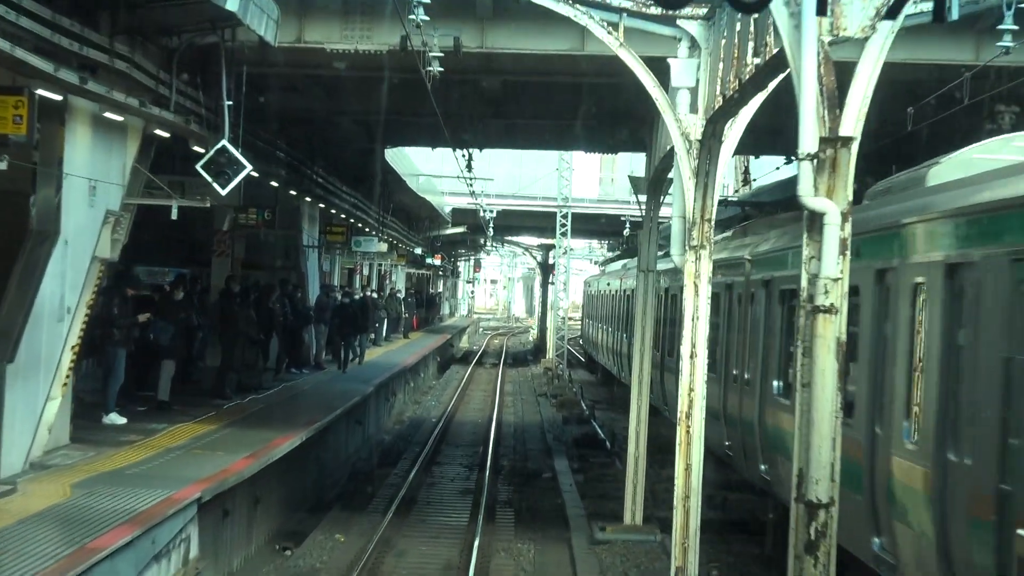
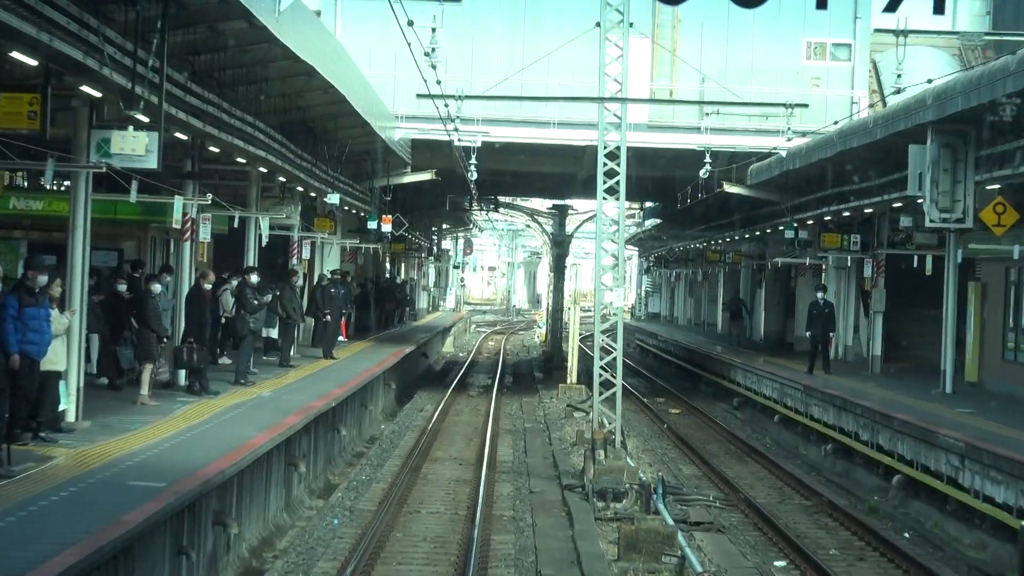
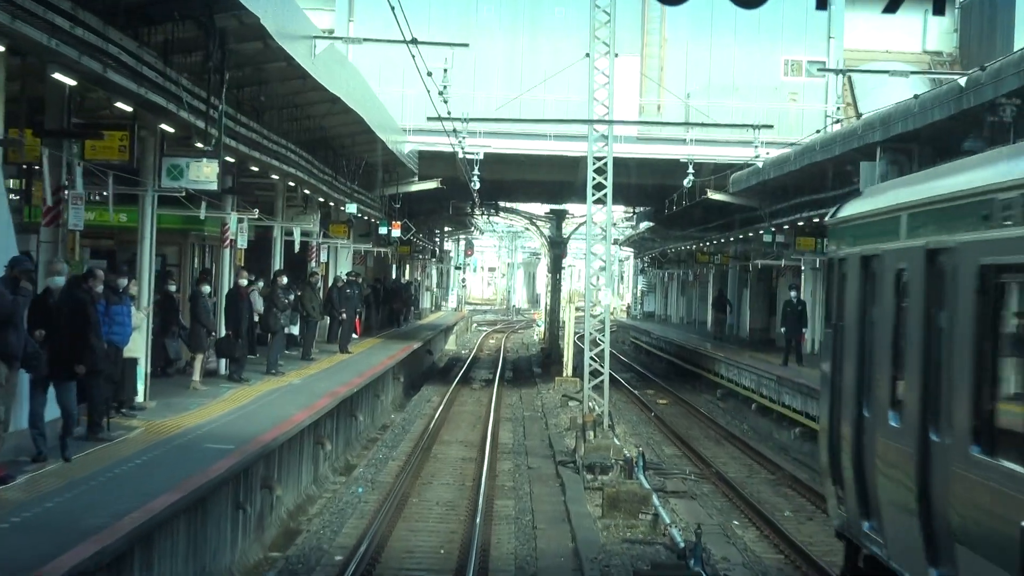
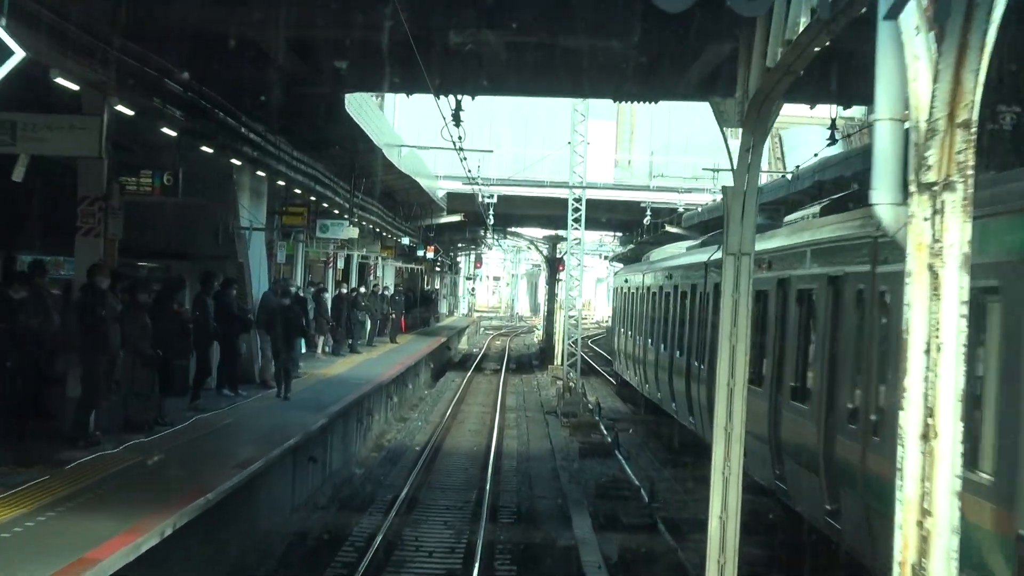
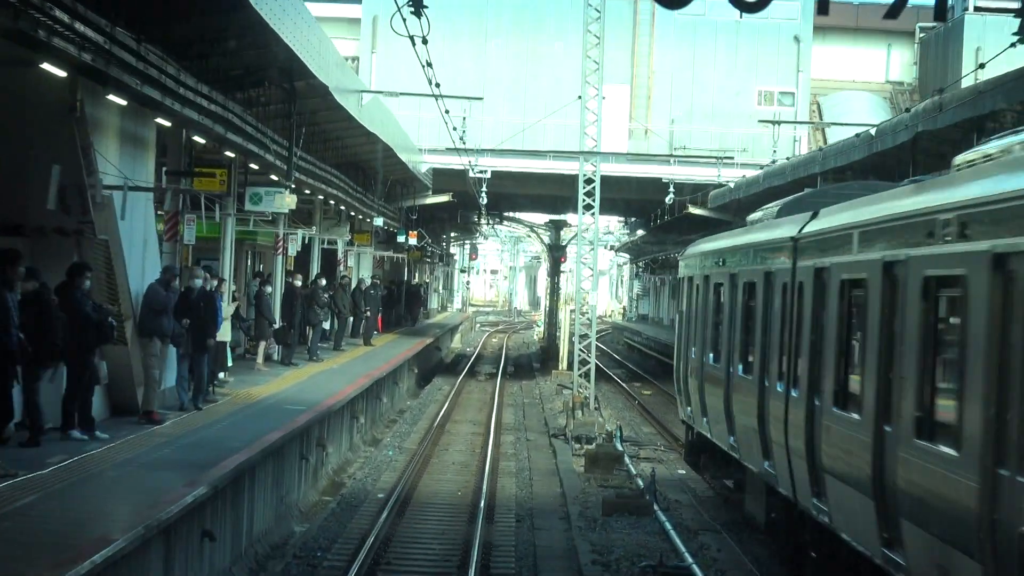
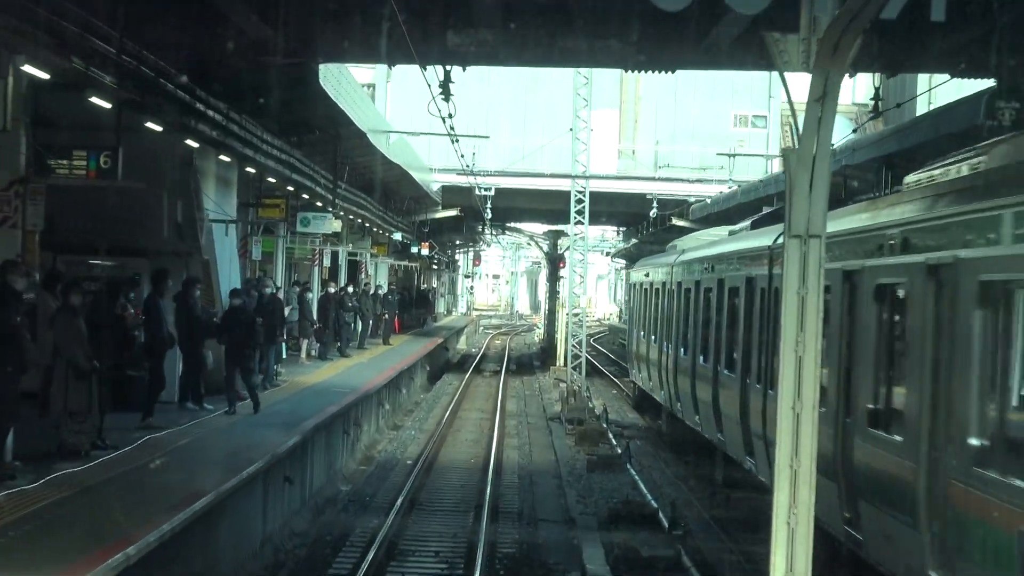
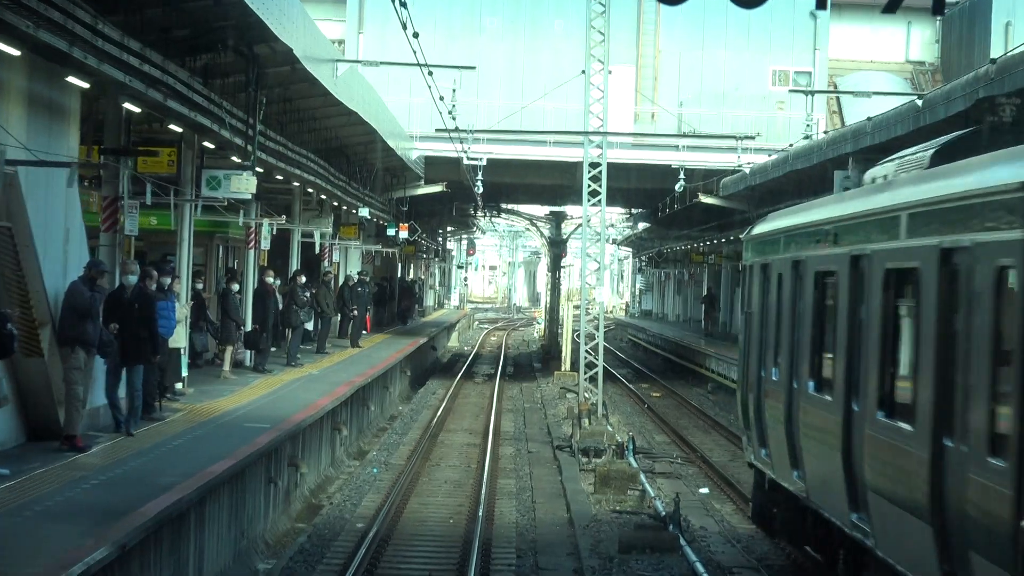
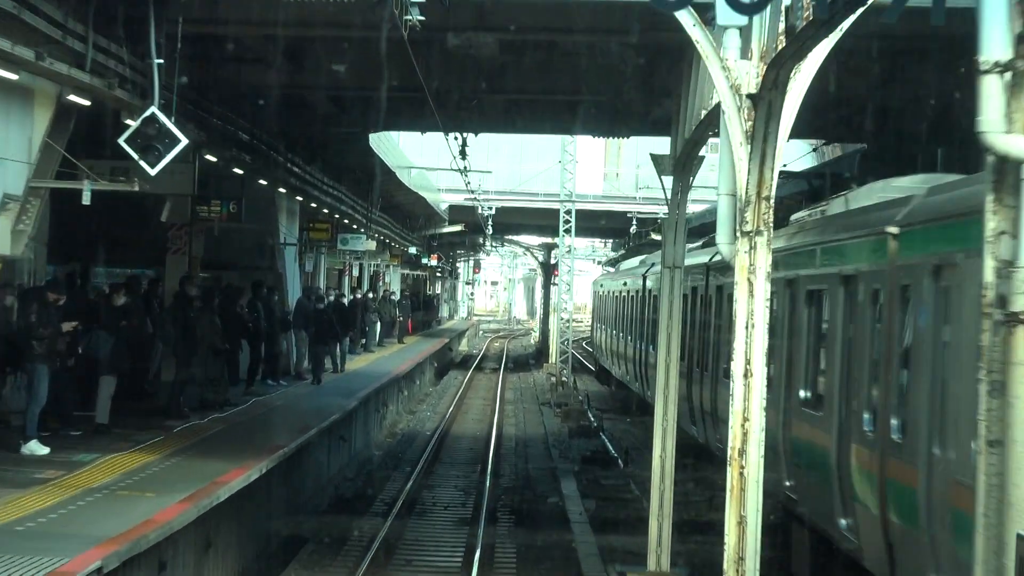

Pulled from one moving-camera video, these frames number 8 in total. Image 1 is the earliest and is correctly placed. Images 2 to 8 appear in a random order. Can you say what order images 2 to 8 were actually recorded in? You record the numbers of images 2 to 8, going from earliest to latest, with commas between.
8, 4, 6, 5, 7, 3, 2
